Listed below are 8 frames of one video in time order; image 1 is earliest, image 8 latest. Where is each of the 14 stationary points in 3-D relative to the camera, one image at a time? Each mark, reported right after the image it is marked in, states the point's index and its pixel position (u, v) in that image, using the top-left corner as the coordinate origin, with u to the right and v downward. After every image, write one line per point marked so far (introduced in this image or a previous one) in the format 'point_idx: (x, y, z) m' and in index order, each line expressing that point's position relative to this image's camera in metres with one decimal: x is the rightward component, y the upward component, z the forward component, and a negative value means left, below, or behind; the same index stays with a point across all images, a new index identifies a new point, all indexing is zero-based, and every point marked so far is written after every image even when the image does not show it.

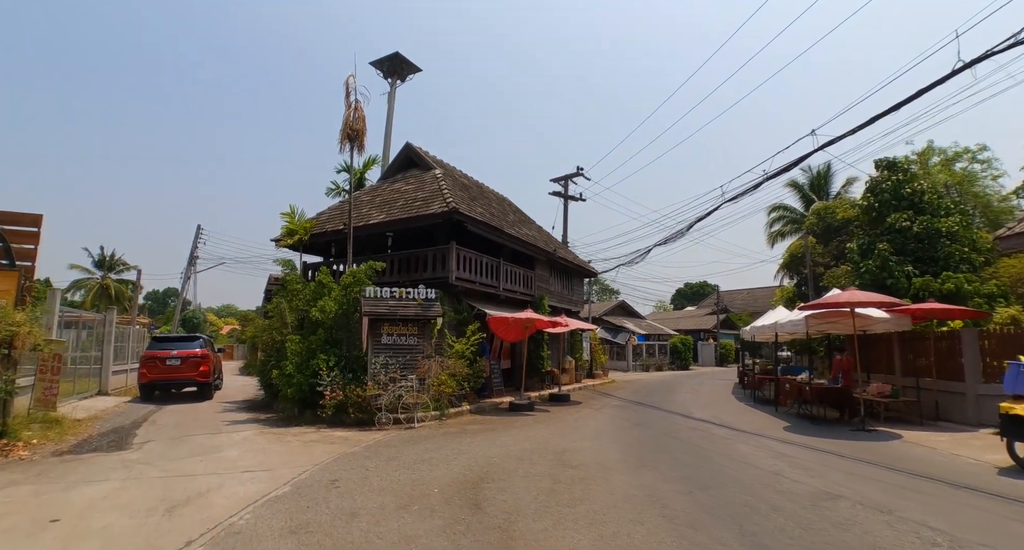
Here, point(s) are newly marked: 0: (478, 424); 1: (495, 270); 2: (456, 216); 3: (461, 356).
0: (-0.7, -3.3, +10.5) m
1: (-0.5, +0.1, +15.2) m
2: (-1.4, +1.5, +12.6) m
3: (-1.3, -2.1, +12.1) m
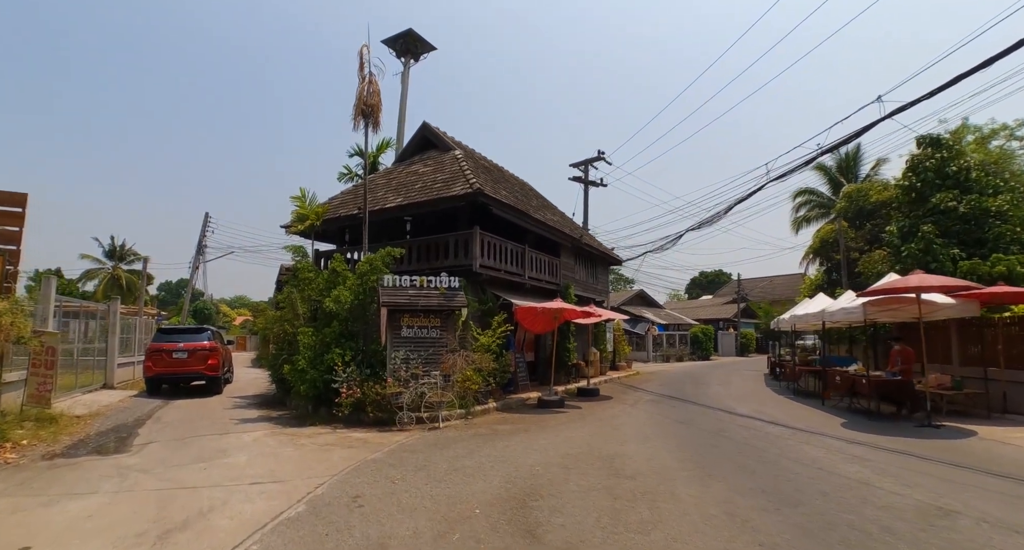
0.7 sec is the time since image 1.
0: (0.0, -3.0, +9.6) m
1: (+0.2, +0.5, +14.2) m
2: (-0.7, +1.8, +11.6) m
3: (-0.6, -1.8, +11.1) m
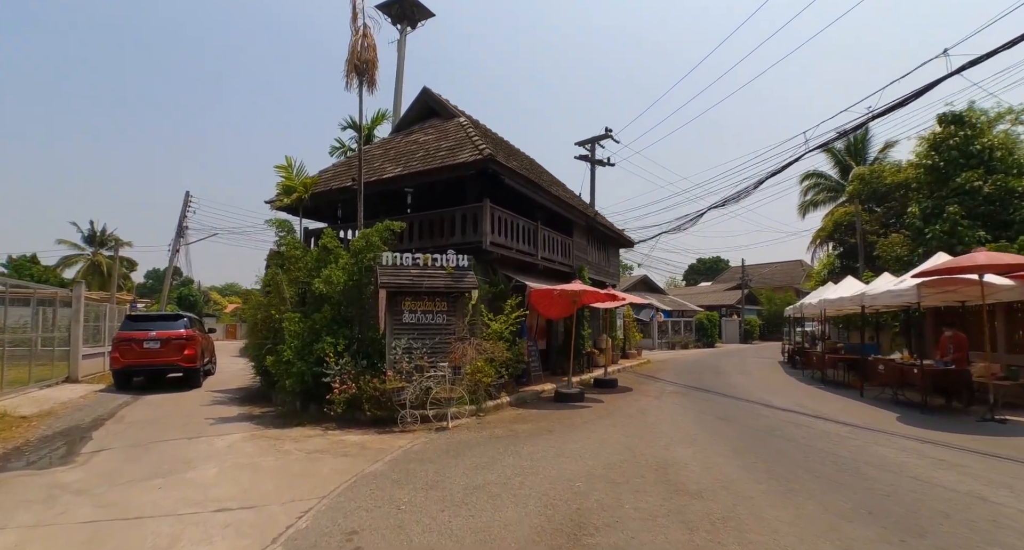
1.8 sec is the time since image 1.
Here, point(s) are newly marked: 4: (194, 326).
0: (+0.3, -2.6, +8.4) m
1: (+0.5, +1.1, +12.8) m
2: (-0.4, +2.3, +10.2) m
3: (-0.2, -1.3, +9.8) m
4: (-9.2, -1.5, +13.8) m
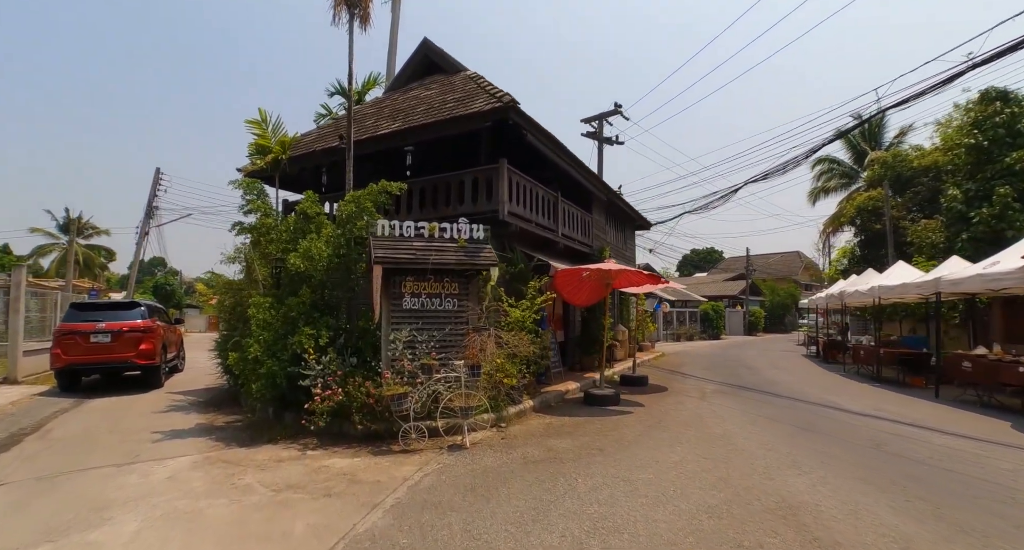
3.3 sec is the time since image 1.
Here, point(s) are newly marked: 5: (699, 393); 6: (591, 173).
0: (+0.8, -2.2, +6.5) m
1: (+0.9, +1.5, +10.9) m
2: (0.0, +2.7, +8.2) m
3: (+0.2, -0.9, +7.9) m
4: (-8.9, -1.0, +11.8) m
5: (+4.2, -2.6, +10.6) m
6: (+2.0, +2.5, +11.8) m
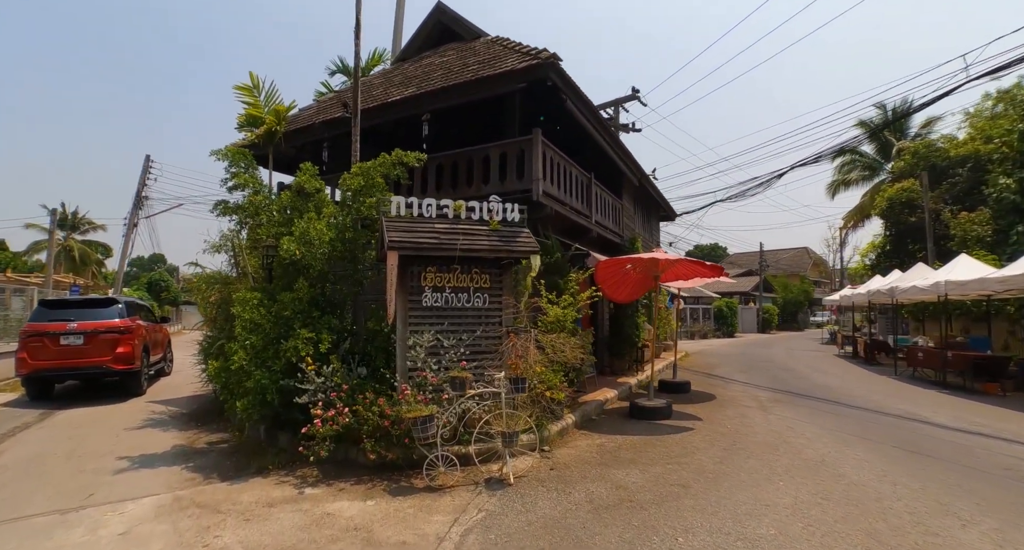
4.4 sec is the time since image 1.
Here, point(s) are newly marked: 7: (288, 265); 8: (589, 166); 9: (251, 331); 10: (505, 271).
0: (+1.3, -2.1, +5.2) m
1: (+1.5, +1.7, +9.6) m
2: (+0.6, +2.9, +6.9) m
3: (+0.8, -0.8, +6.6) m
4: (-8.3, -0.9, +10.5) m
5: (+4.8, -2.5, +9.3) m
6: (+2.5, +2.7, +10.4) m
7: (-2.7, +0.1, +5.8) m
8: (+1.8, +2.5, +10.9) m
9: (-3.0, -0.7, +5.5) m
10: (-0.1, 0.0, +6.0) m
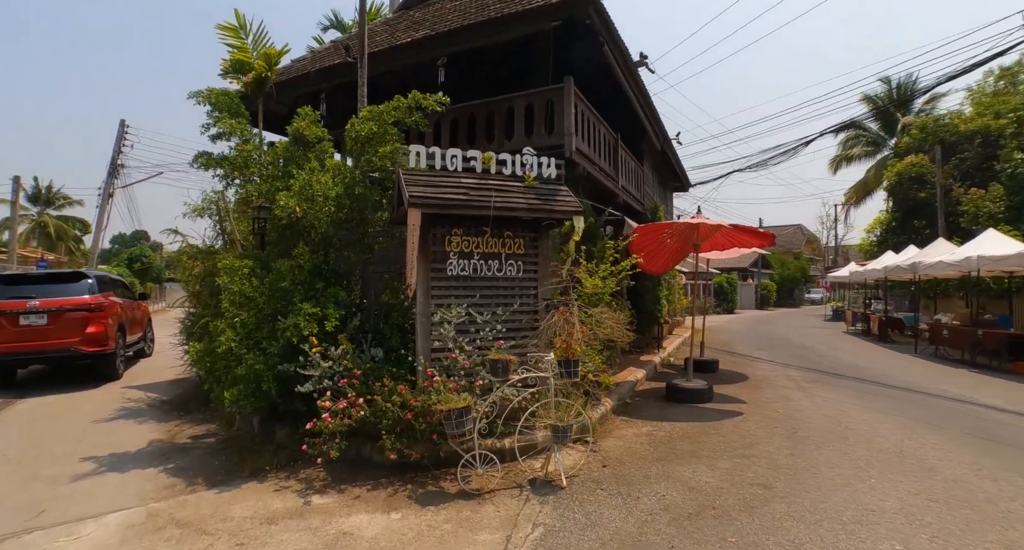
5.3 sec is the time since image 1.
0: (+1.8, -1.8, +4.4) m
1: (+1.8, +2.2, +8.6) m
2: (+1.0, +3.3, +5.9) m
3: (+1.2, -0.4, +5.8) m
4: (-8.0, -0.3, +9.4) m
5: (+5.1, -2.0, +8.6) m
6: (+2.8, +3.3, +9.5) m
7: (-2.3, +0.5, +4.9) m
8: (+2.1, +3.1, +9.9) m
9: (-2.6, -0.3, +4.5) m
10: (+0.3, +0.4, +5.1) m
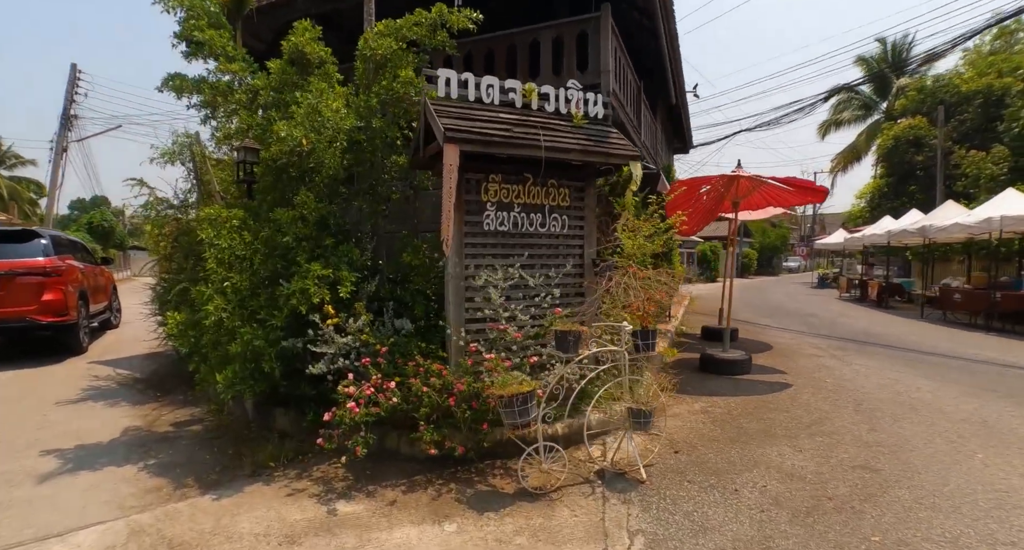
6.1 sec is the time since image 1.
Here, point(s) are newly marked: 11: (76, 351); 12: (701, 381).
0: (+2.2, -1.4, +3.8) m
1: (+2.1, +2.8, +7.7) m
2: (+1.3, +3.7, +4.9) m
3: (+1.5, +0.1, +5.0) m
4: (-7.7, +0.4, +8.3) m
5: (+5.3, -1.3, +8.2) m
6: (+3.1, +4.0, +8.5) m
7: (-1.9, +0.9, +3.9) m
8: (+2.3, +3.8, +9.0) m
9: (-2.1, +0.1, +3.7) m
10: (+0.7, +0.8, +4.3) m
11: (-7.3, -1.3, +7.9) m
12: (+2.5, -1.4, +6.1) m
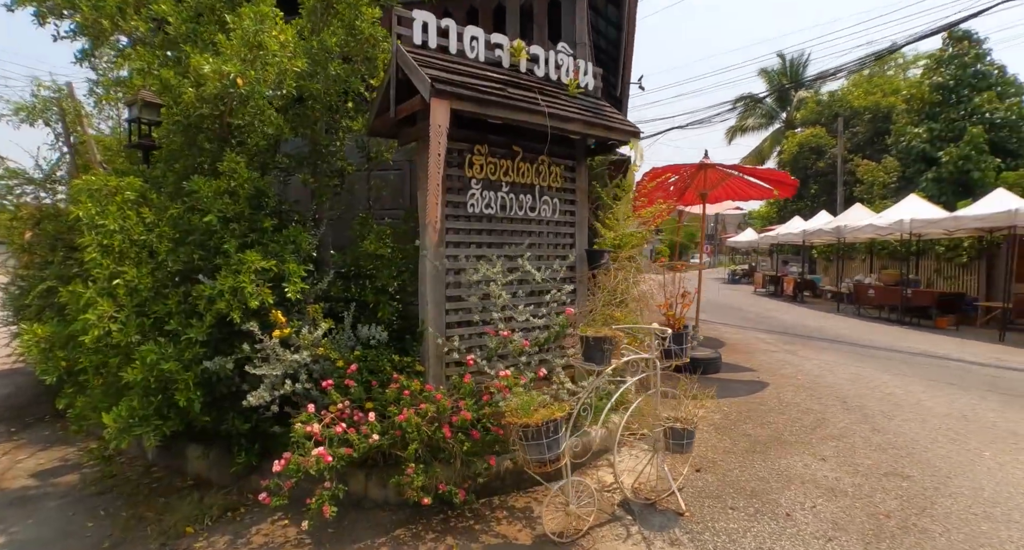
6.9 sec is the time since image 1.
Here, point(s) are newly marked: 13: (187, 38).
0: (+2.1, -1.3, +3.4) m
1: (+1.4, +2.9, +7.3) m
2: (+1.1, +3.8, +4.3) m
3: (+1.3, +0.1, +4.6) m
4: (-8.4, +0.4, +6.3) m
5: (+4.6, -1.2, +8.2) m
6: (+2.2, +4.0, +8.2) m
7: (-1.9, +0.9, +2.9) m
8: (+1.4, +3.9, +8.5) m
9: (-2.1, +0.1, +2.6) m
10: (+0.6, +0.9, +3.7) m
11: (-7.8, -1.3, +6.0) m
12: (+2.1, -1.3, +5.8) m
13: (-2.1, +1.5, +3.0) m
